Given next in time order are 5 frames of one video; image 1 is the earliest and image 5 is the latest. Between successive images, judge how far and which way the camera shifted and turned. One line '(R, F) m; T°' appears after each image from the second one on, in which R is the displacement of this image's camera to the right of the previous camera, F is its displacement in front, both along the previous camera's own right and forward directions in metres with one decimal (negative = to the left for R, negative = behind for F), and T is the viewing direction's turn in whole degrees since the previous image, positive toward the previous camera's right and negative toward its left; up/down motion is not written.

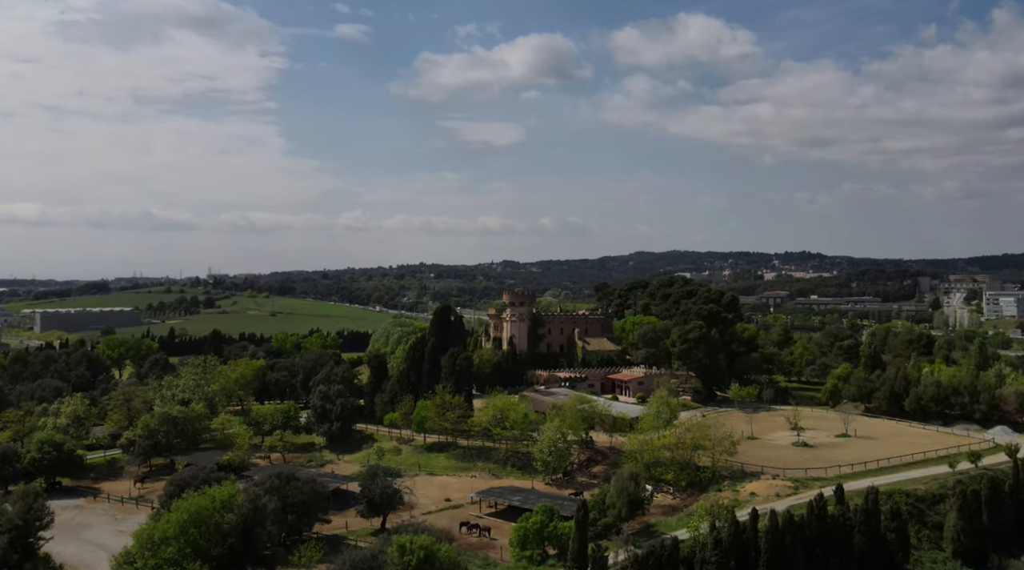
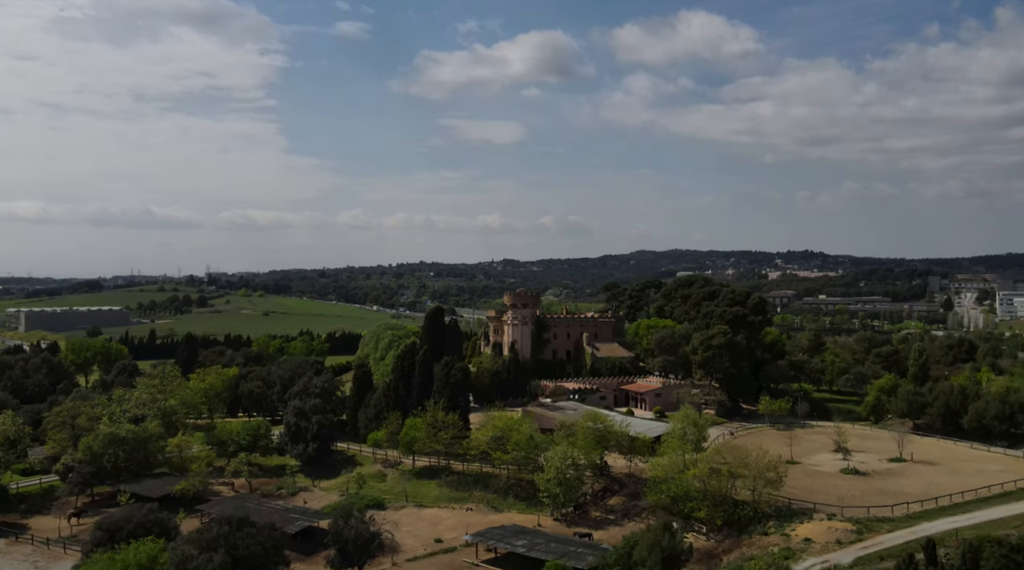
(-0.2, +10.2) m; 0°
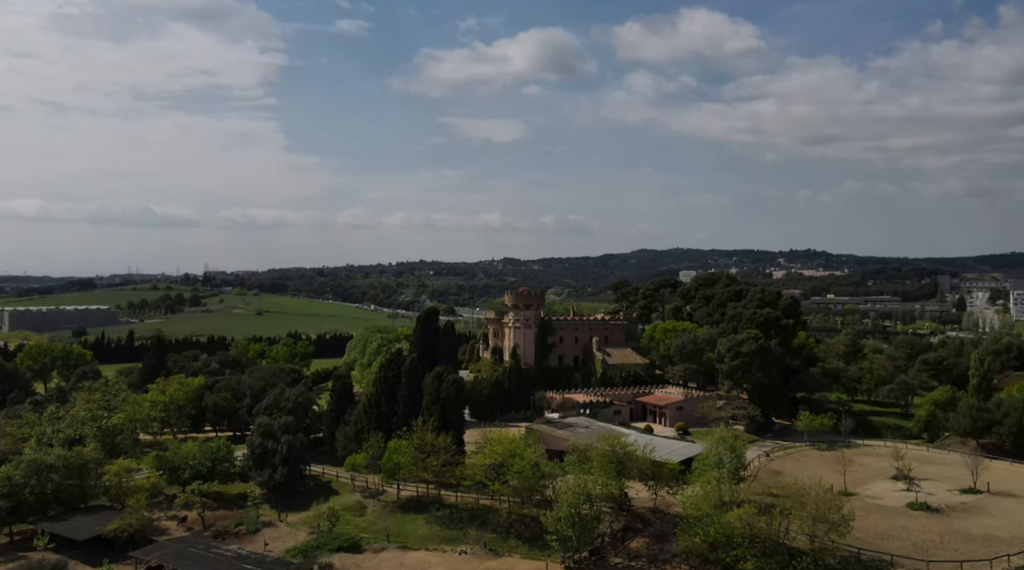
(-0.1, +10.1) m; 0°
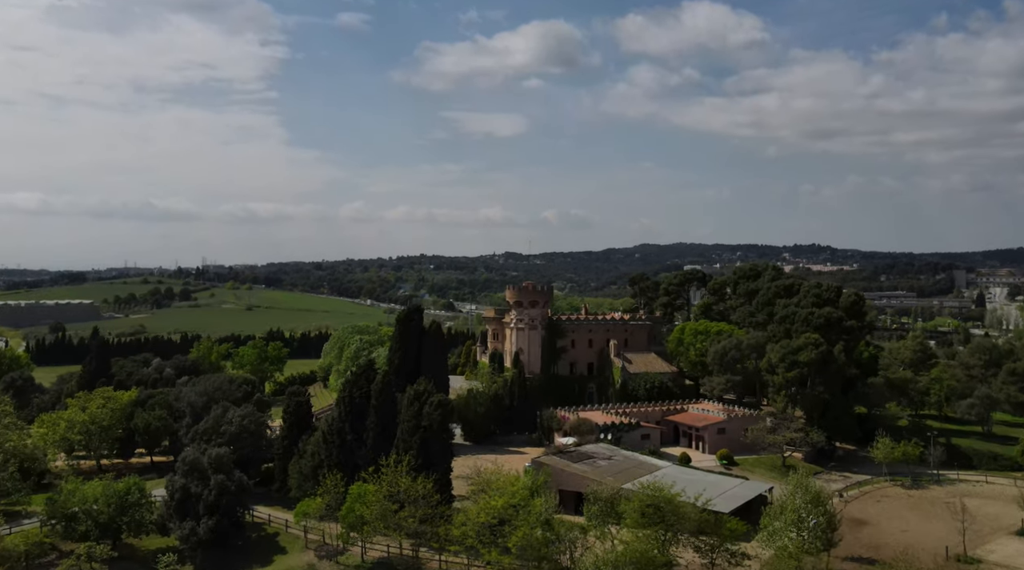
(-0.1, +14.2) m; 0°
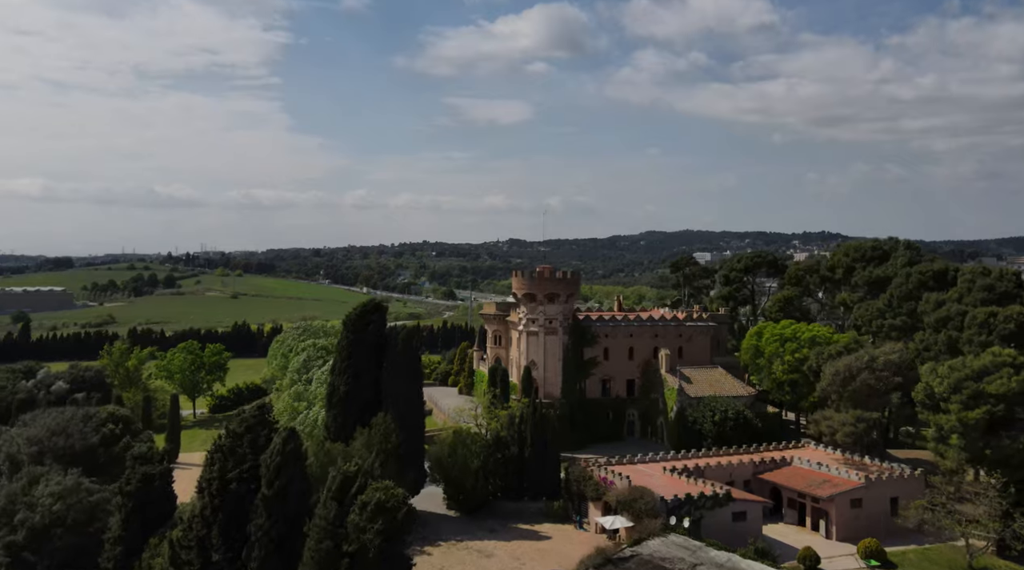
(-0.3, +22.6) m; 0°
